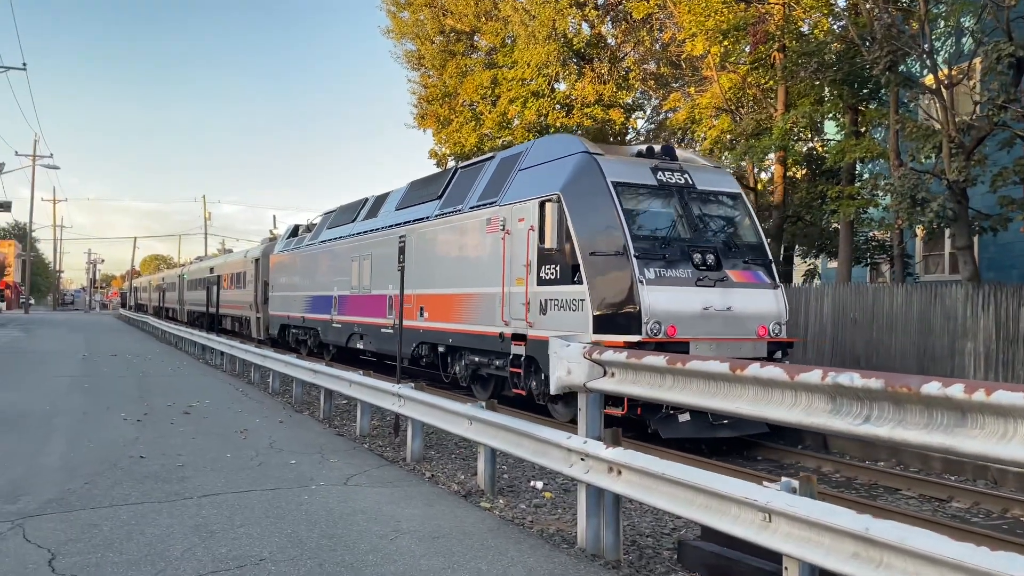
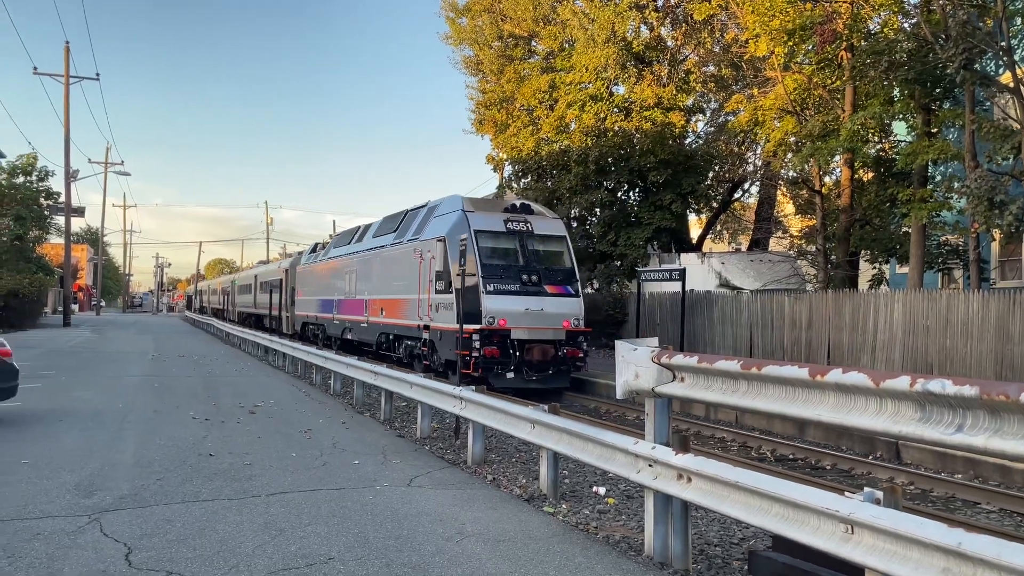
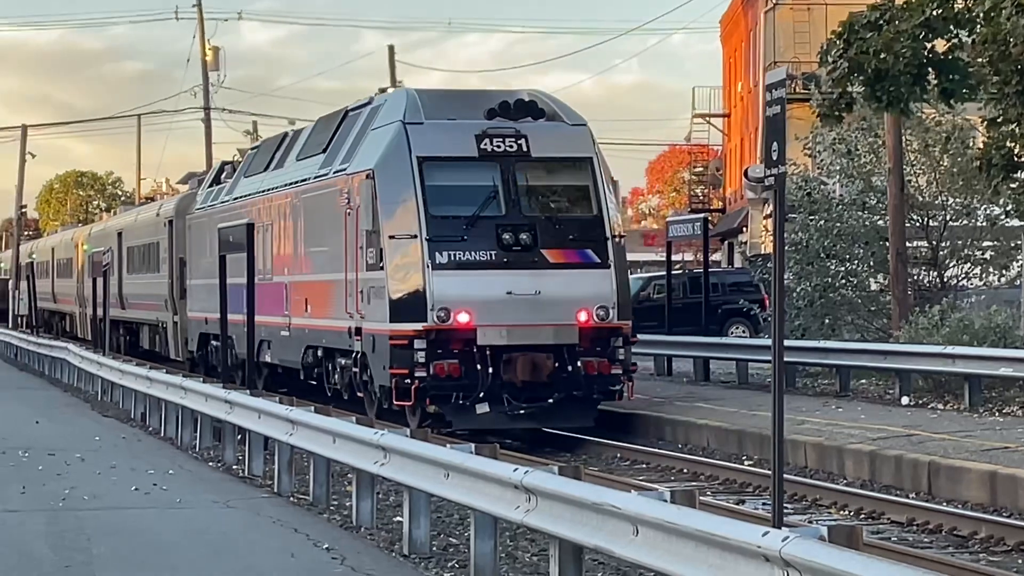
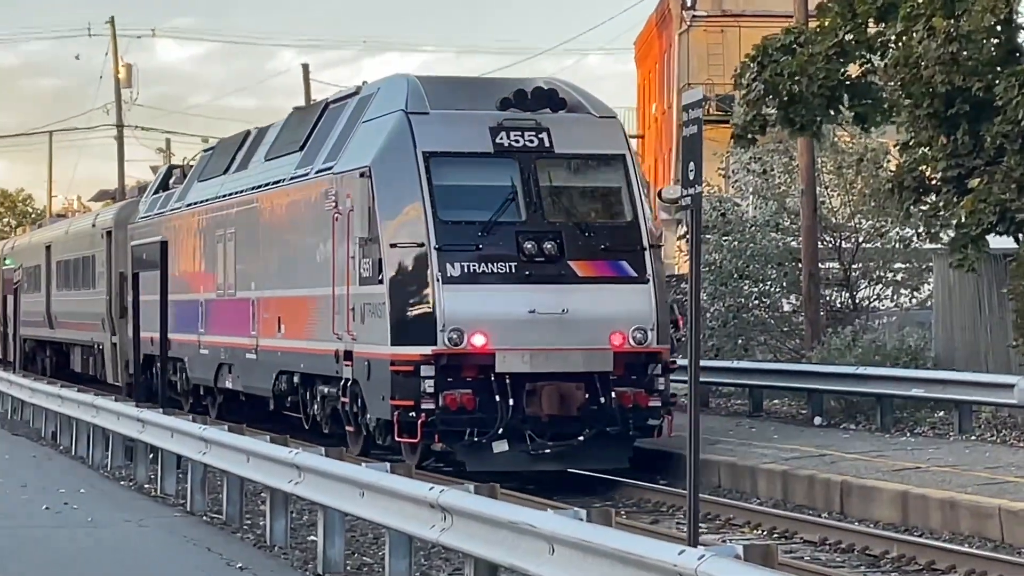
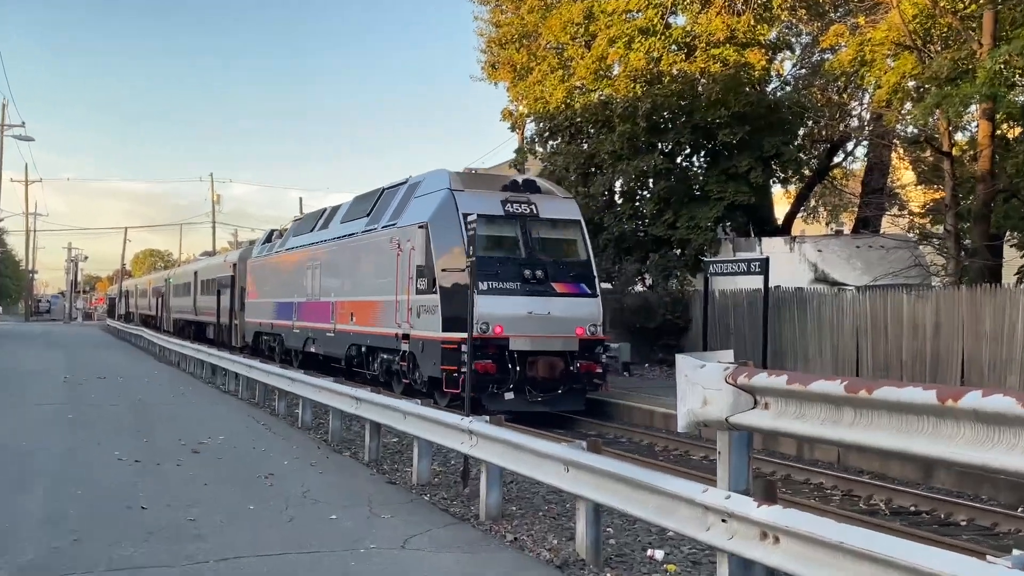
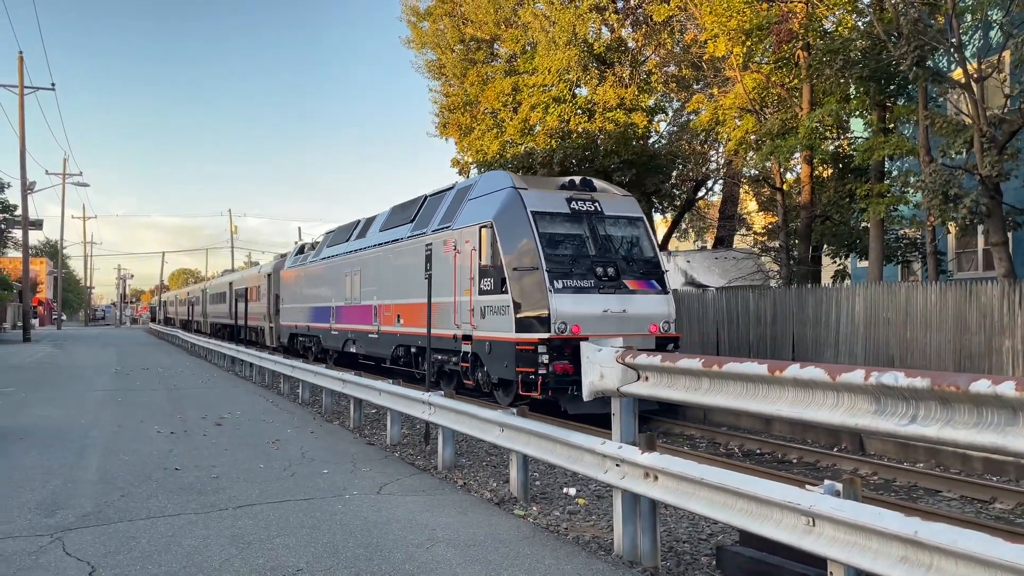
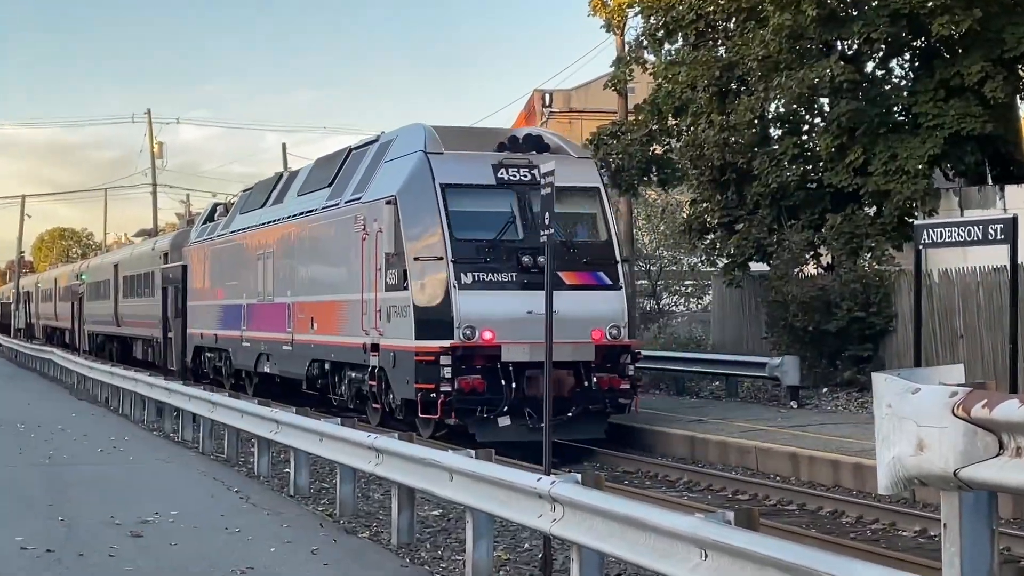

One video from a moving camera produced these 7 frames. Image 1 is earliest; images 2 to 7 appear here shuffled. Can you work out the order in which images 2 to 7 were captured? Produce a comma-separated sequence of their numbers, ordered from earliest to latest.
6, 2, 5, 7, 4, 3
